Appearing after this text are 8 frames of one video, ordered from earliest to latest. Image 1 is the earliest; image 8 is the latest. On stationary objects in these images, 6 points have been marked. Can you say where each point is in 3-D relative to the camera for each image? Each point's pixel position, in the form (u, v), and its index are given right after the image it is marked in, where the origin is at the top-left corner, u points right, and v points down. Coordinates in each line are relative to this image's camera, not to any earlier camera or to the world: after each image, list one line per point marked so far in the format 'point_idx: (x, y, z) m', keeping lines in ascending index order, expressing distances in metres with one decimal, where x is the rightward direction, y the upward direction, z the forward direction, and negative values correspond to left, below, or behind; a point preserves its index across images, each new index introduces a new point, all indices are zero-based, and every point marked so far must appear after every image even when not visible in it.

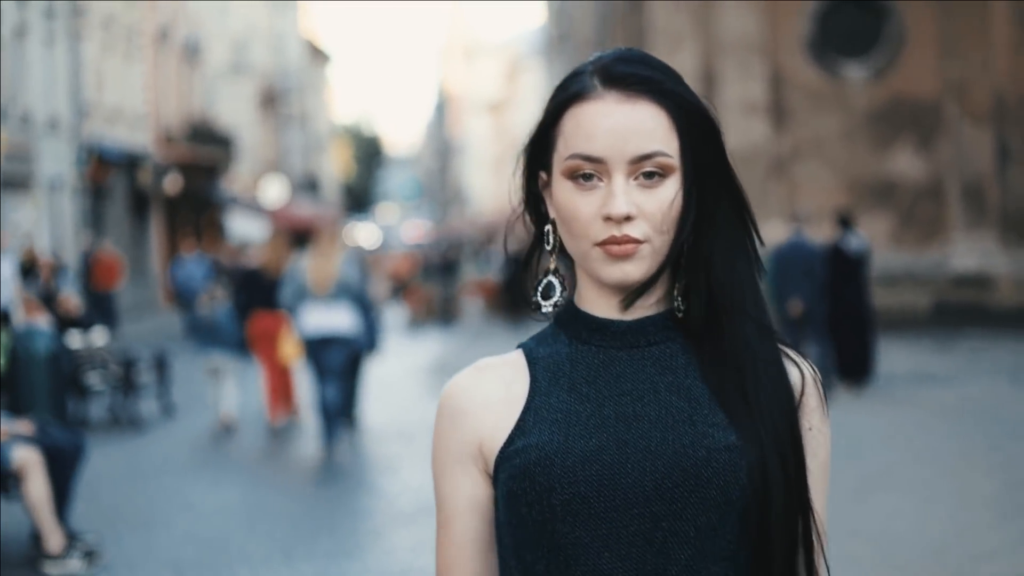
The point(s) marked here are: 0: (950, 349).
0: (+5.2, -0.7, +17.9) m
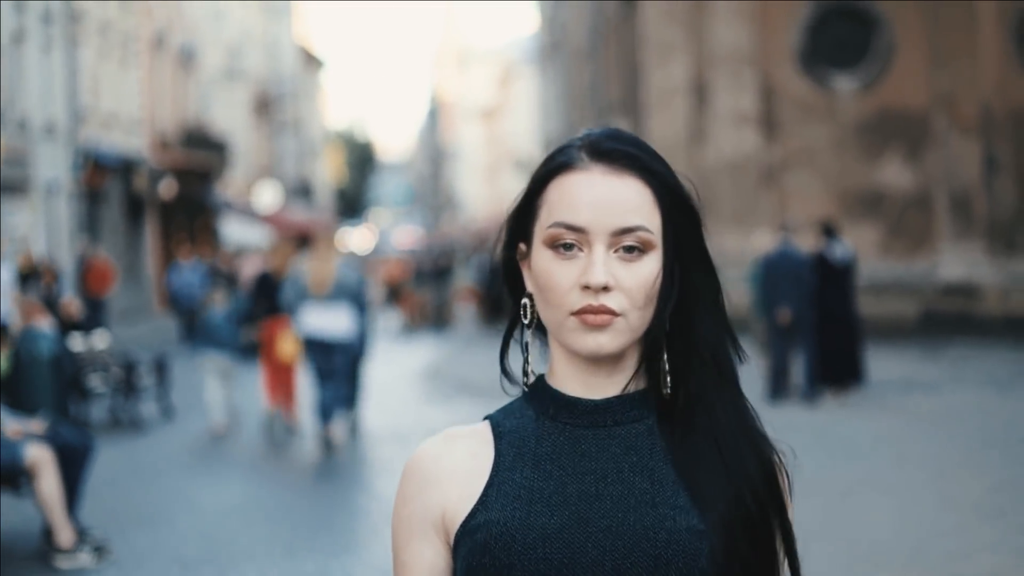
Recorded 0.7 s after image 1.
0: (+5.1, -0.8, +18.2) m
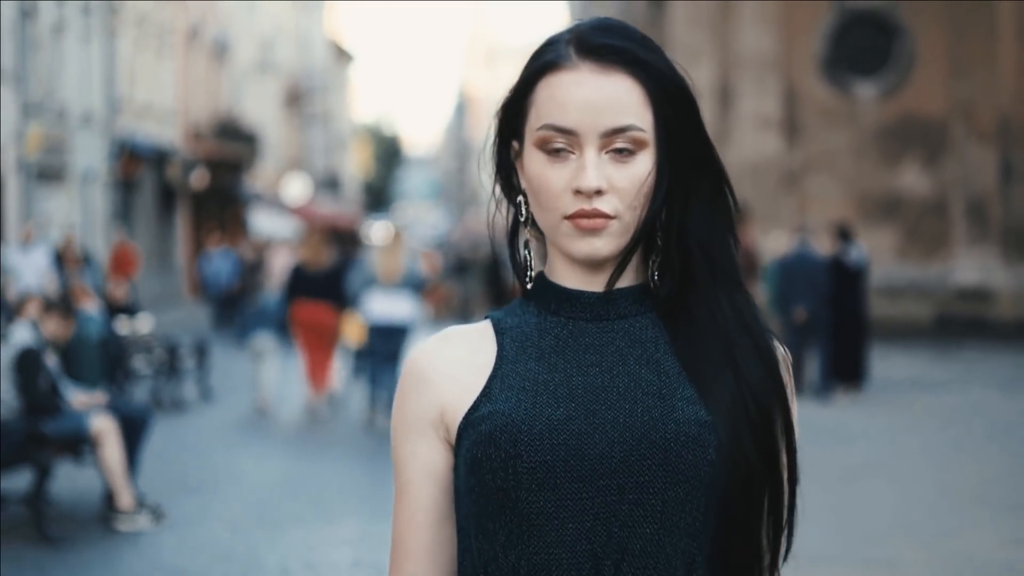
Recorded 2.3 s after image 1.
0: (+5.4, -0.9, +18.7) m
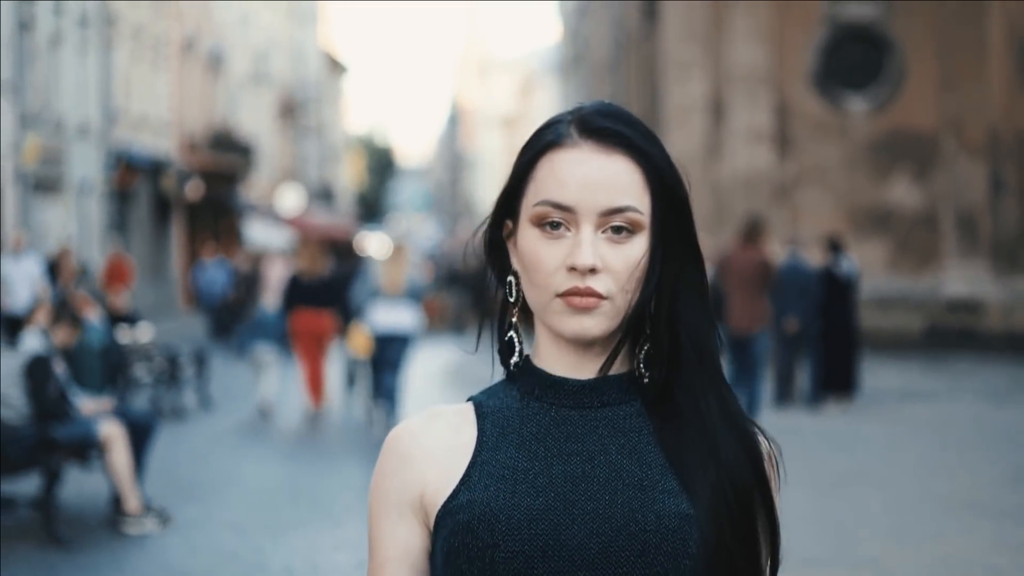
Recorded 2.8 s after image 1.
0: (+5.3, -1.0, +18.9) m
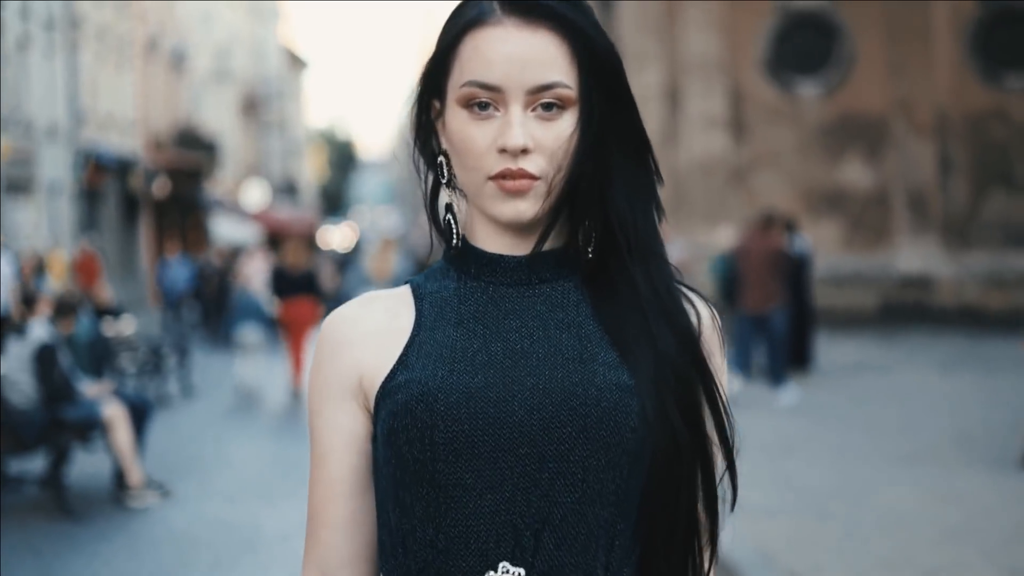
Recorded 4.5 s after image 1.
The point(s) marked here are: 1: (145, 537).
0: (+4.9, -0.7, +19.6) m
1: (-1.9, -1.3, +7.8) m
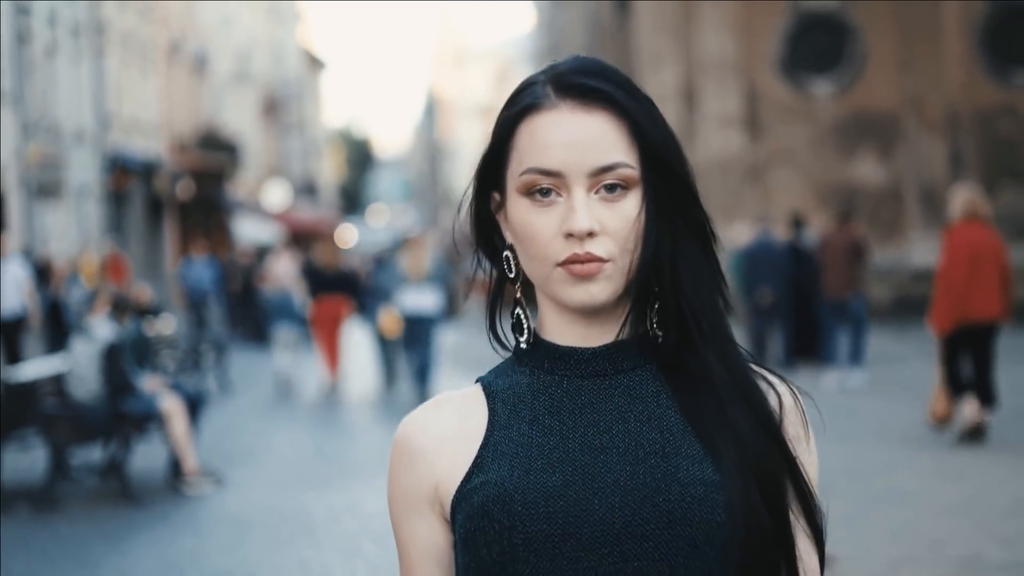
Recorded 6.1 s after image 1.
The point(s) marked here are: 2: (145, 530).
0: (+5.2, -0.6, +20.2) m
1: (-1.7, -1.3, +8.4) m
2: (-2.0, -1.3, +8.3) m
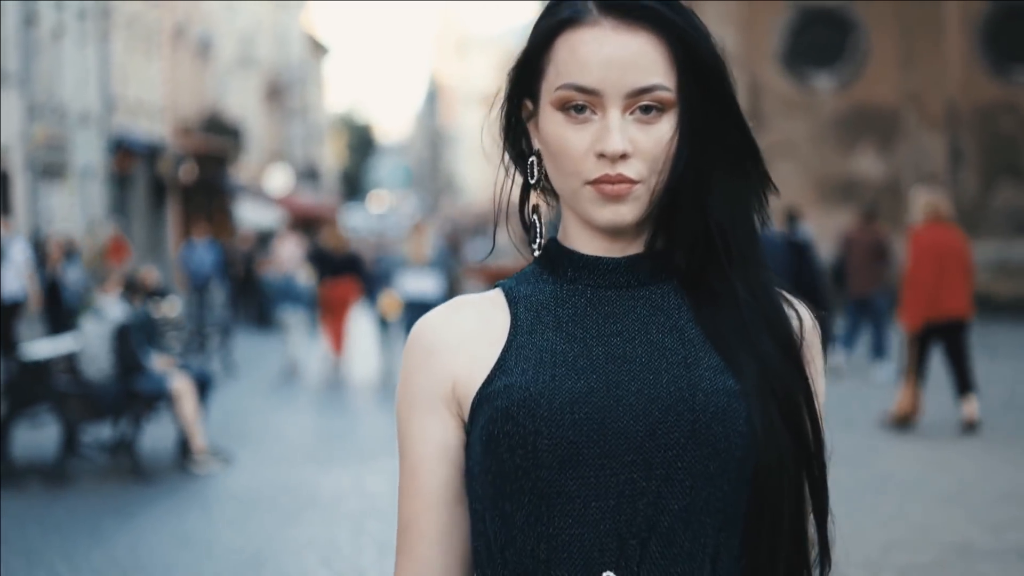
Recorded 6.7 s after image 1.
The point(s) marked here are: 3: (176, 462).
0: (+5.2, -0.6, +20.4) m
1: (-1.7, -1.2, +8.6) m
2: (-2.0, -1.2, +8.5) m
3: (-2.1, -1.1, +9.5) m
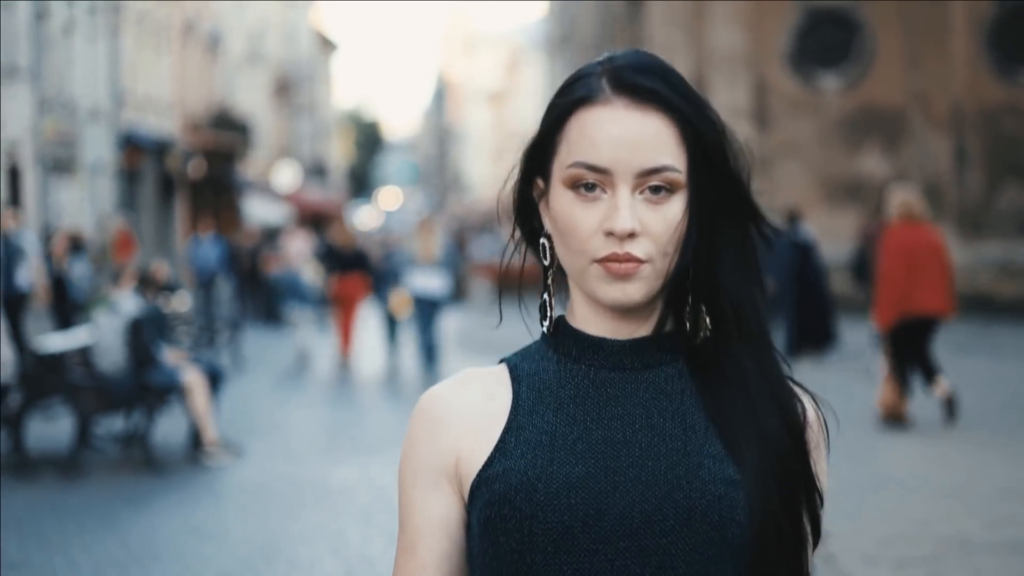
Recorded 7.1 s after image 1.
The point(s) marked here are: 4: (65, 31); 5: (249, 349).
0: (+5.3, -0.6, +20.5) m
1: (-1.7, -1.2, +8.7) m
2: (-2.0, -1.2, +8.6) m
3: (-2.1, -1.0, +9.6) m
4: (-5.5, +3.2, +19.0) m
5: (-3.1, -0.7, +17.5) m
